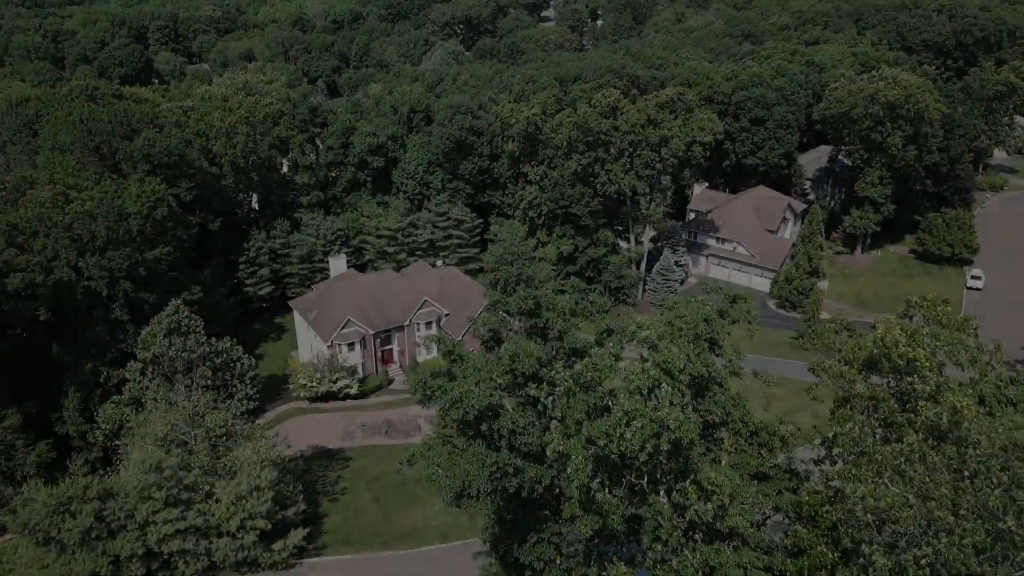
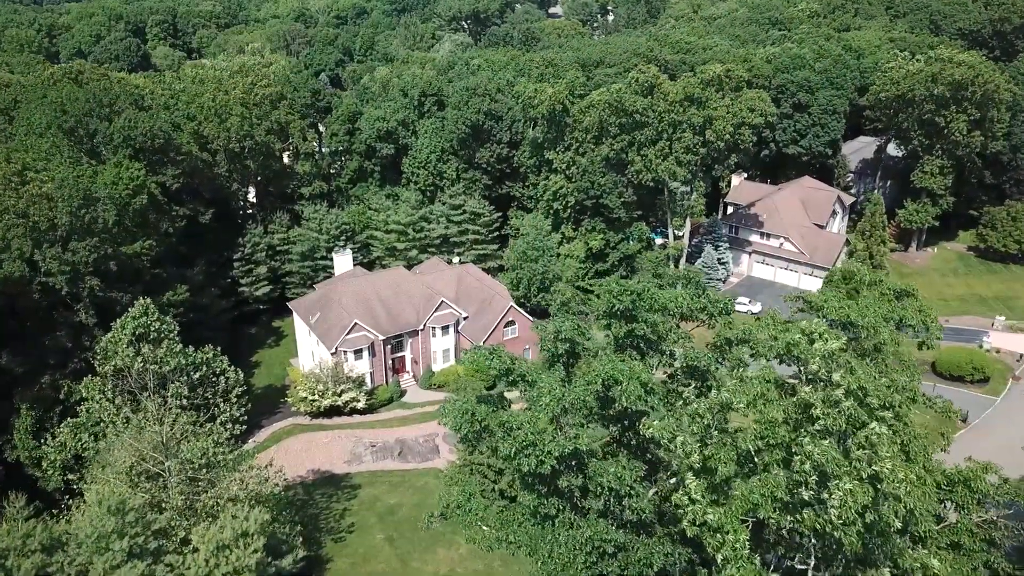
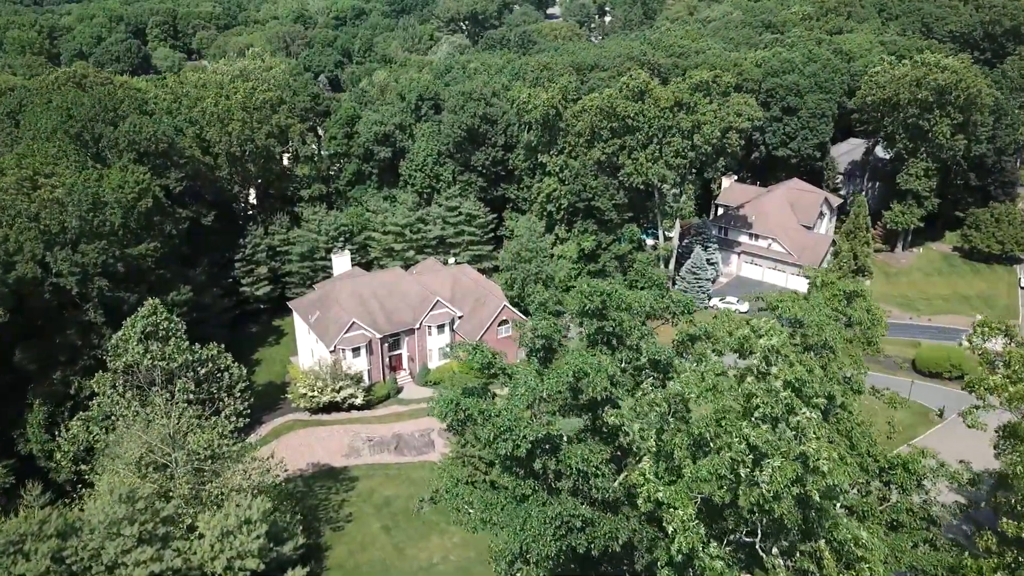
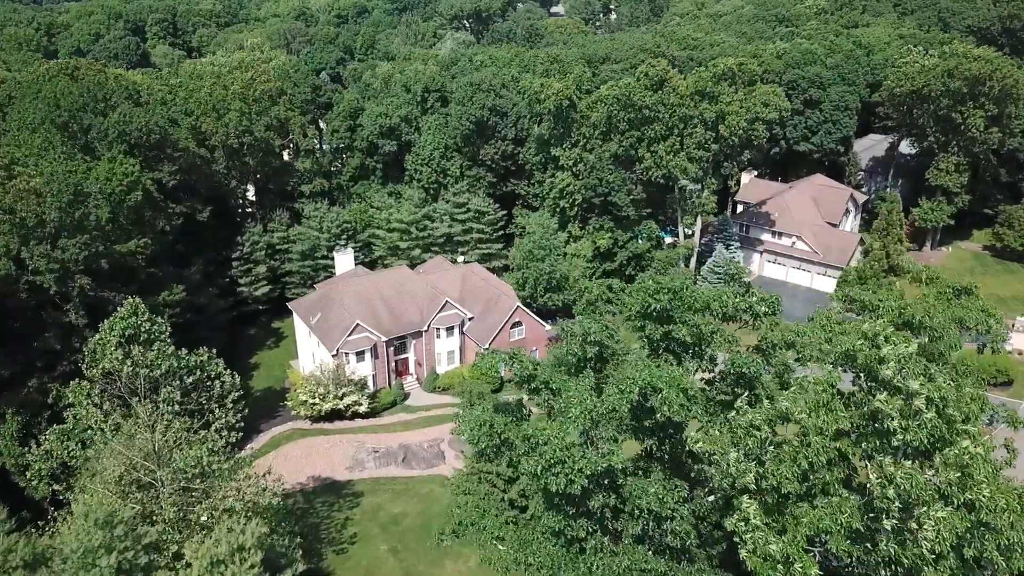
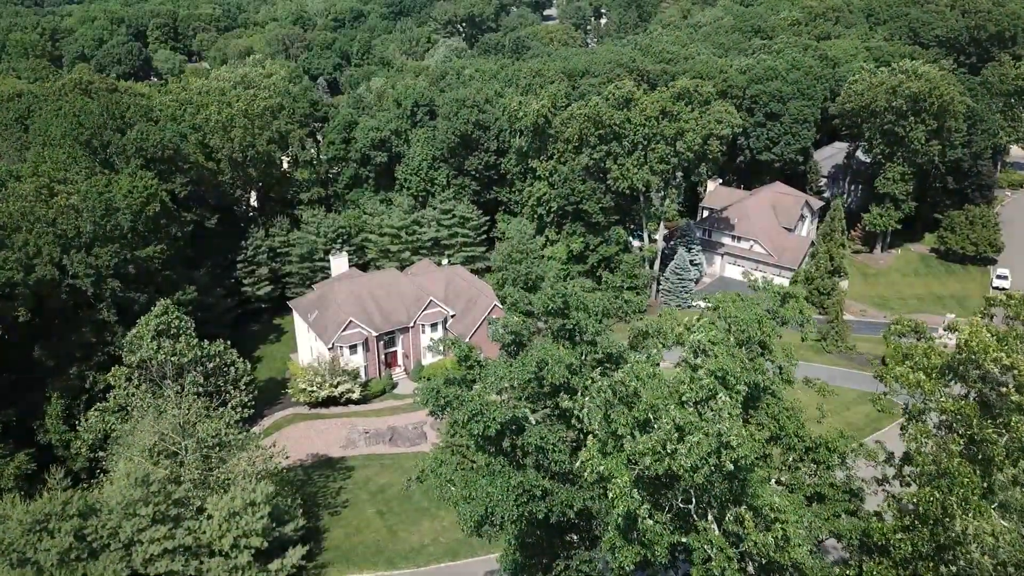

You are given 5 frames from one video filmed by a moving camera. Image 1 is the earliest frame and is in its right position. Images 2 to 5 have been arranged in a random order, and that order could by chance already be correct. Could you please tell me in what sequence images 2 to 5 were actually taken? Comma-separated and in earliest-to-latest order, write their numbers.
5, 3, 2, 4
